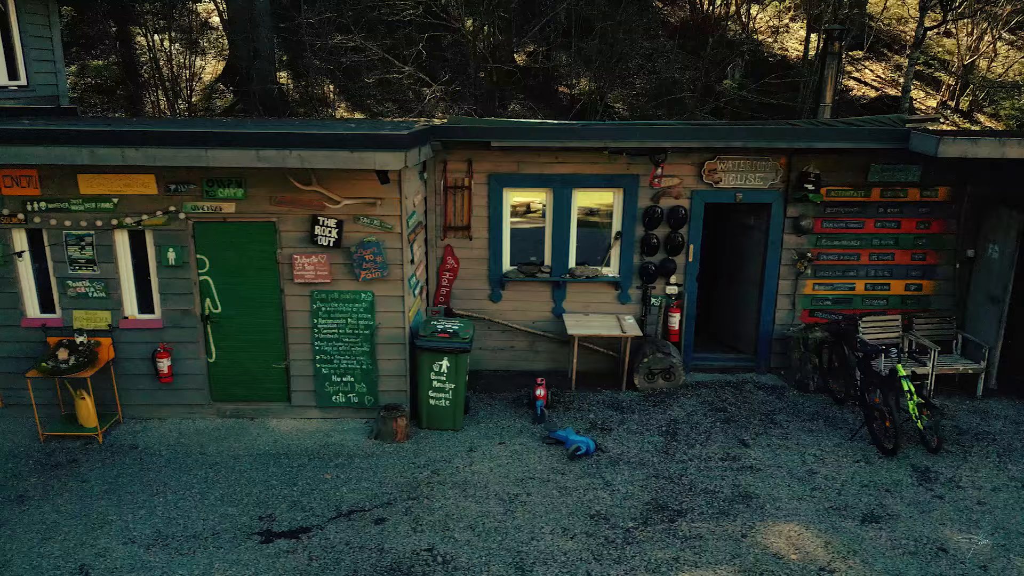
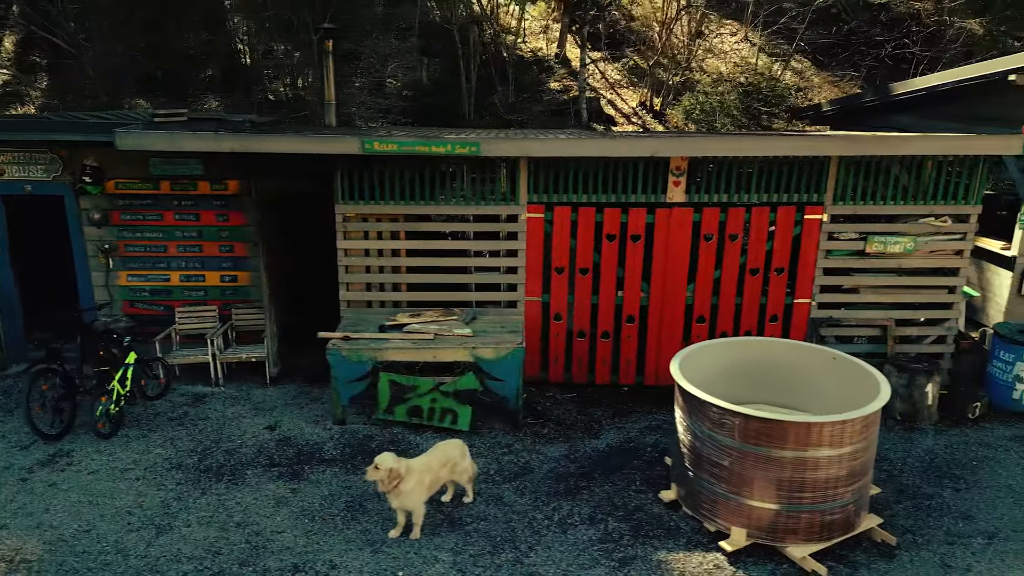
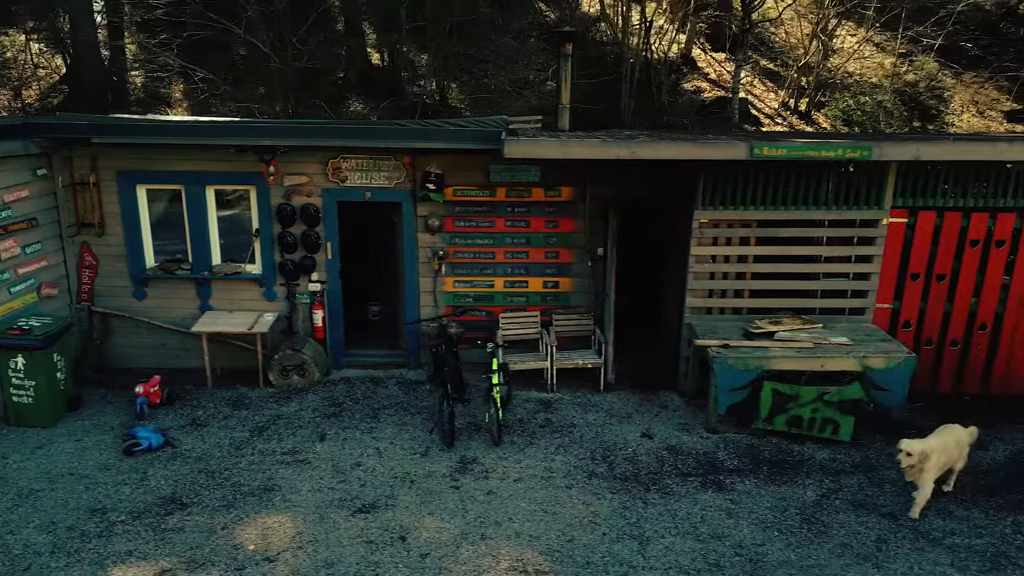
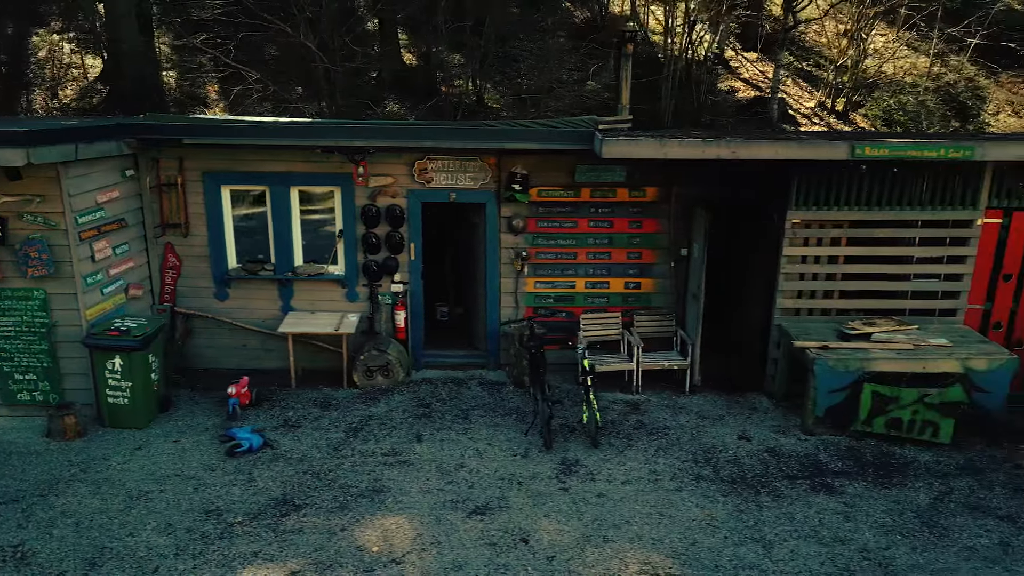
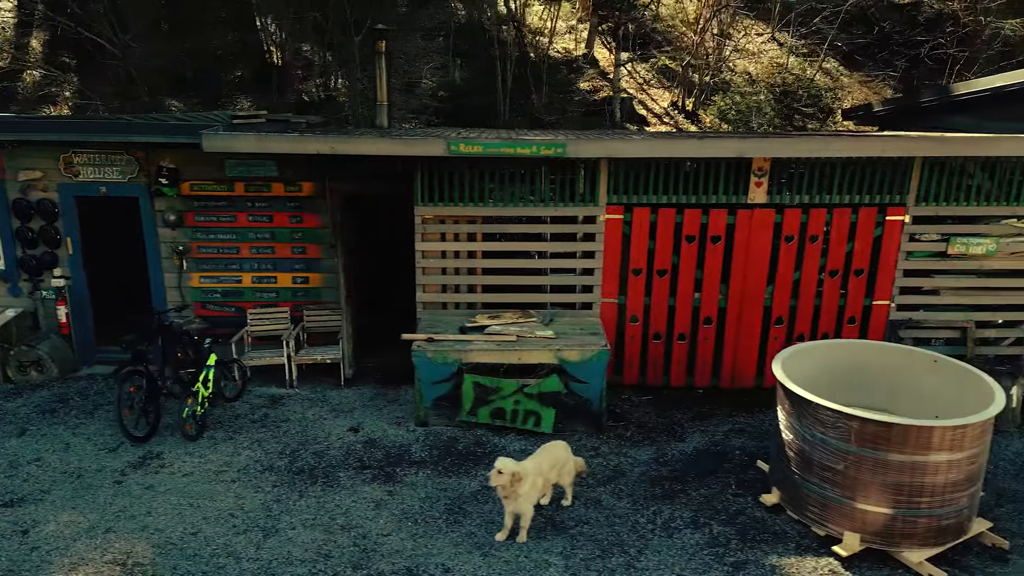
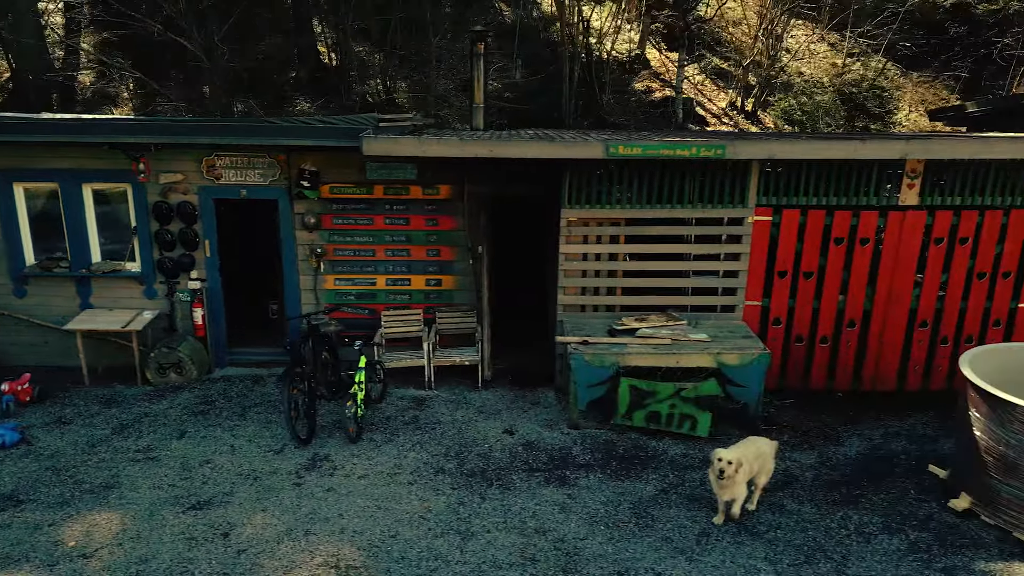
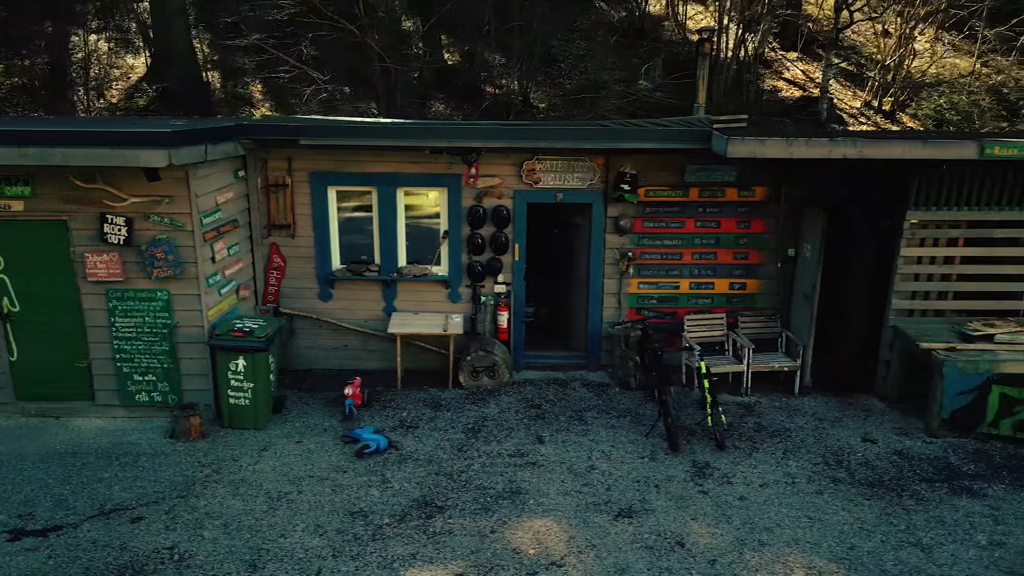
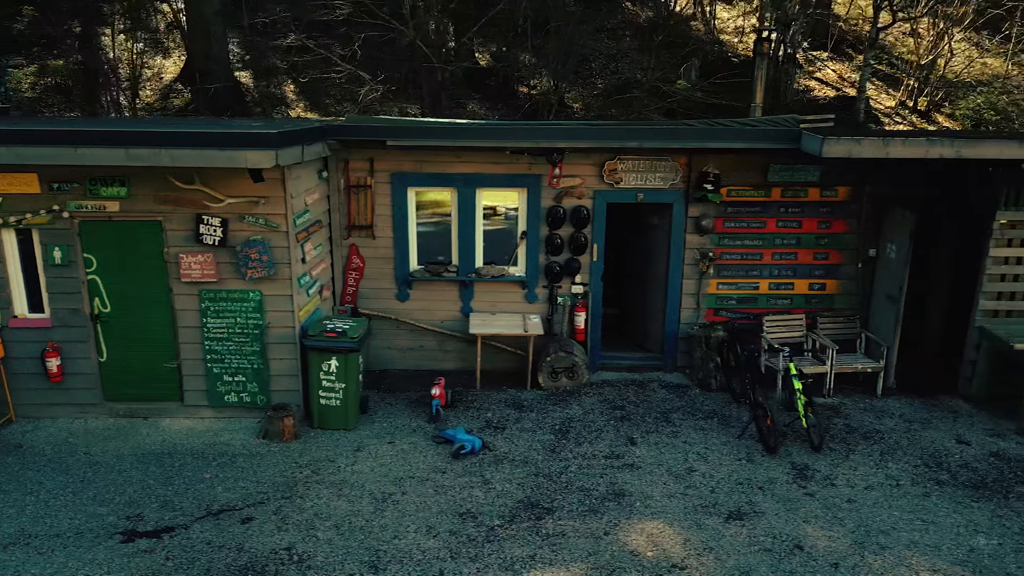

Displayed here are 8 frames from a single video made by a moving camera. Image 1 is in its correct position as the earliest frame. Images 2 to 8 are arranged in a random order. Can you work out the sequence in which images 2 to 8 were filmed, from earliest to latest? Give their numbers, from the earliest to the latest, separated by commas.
8, 7, 4, 3, 6, 5, 2
